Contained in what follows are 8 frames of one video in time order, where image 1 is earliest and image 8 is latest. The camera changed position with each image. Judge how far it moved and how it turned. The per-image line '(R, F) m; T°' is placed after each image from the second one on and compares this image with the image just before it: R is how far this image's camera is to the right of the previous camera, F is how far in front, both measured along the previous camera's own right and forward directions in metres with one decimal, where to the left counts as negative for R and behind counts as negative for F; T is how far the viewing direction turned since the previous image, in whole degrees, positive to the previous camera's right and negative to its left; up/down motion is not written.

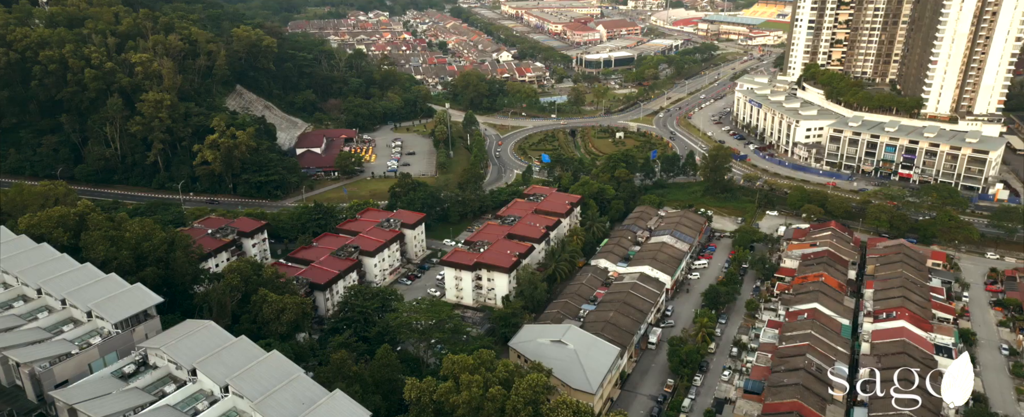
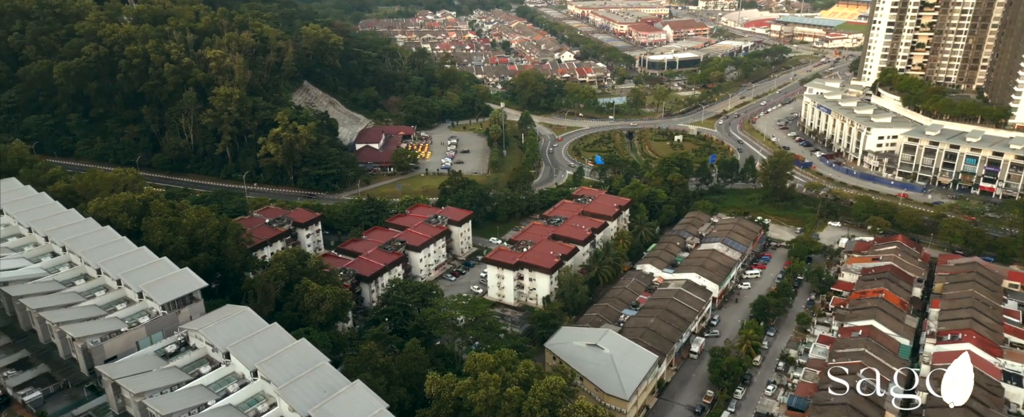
(+1.5, -0.1) m; -6°
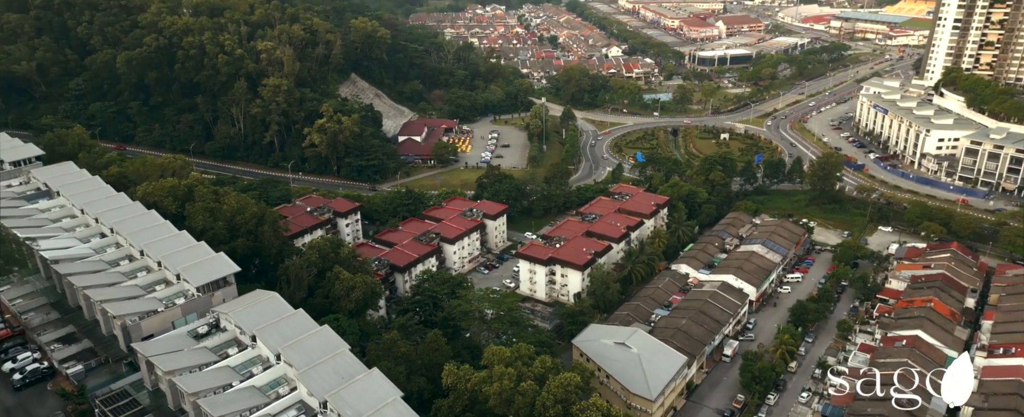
(+1.1, -0.1) m; -4°
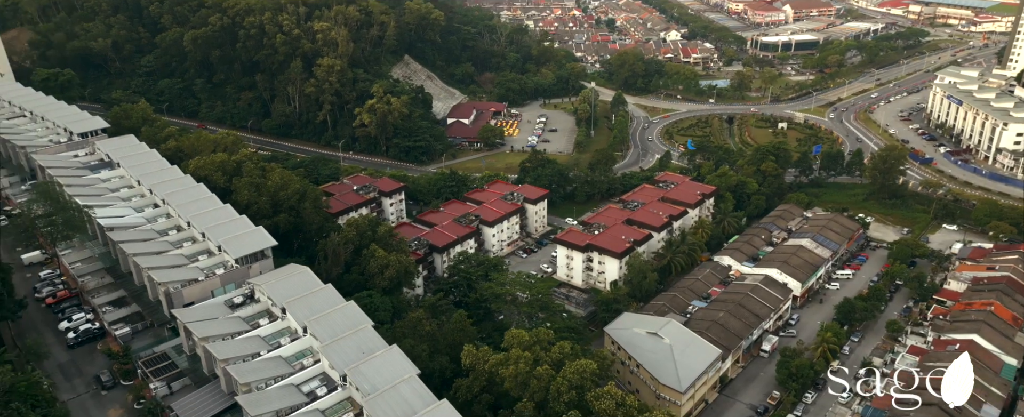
(+1.3, -0.1) m; -5°
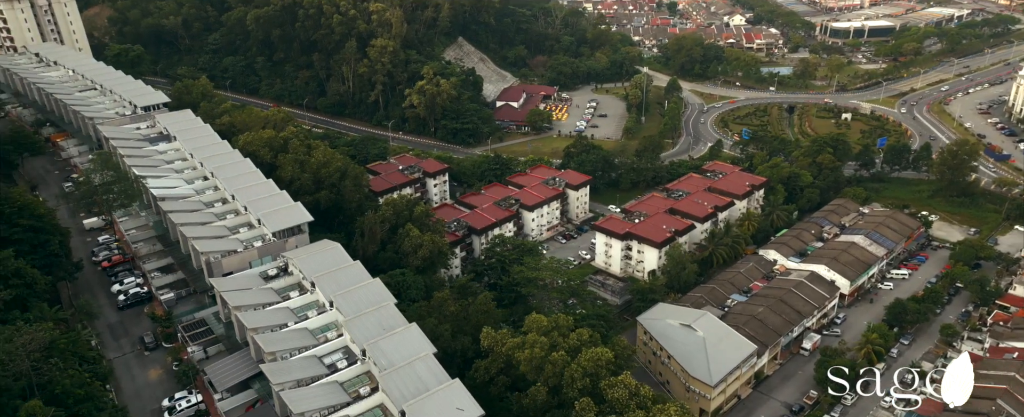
(+1.4, 0.0) m; -5°
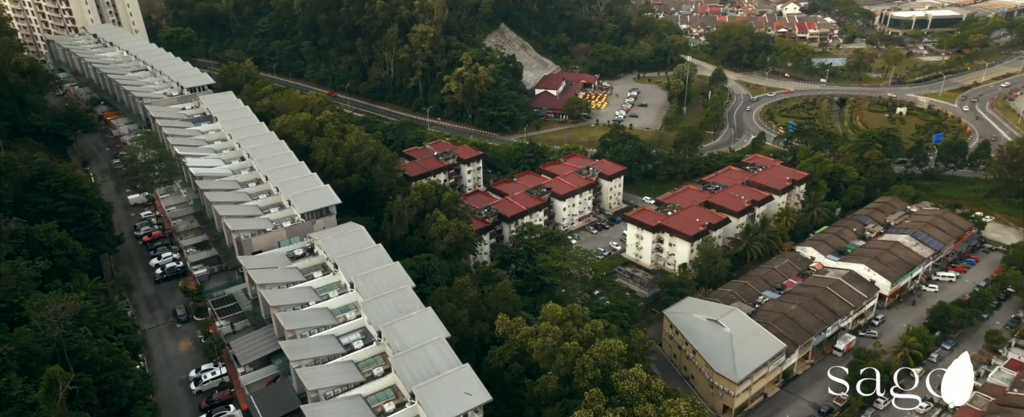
(+1.1, 0.0) m; -4°
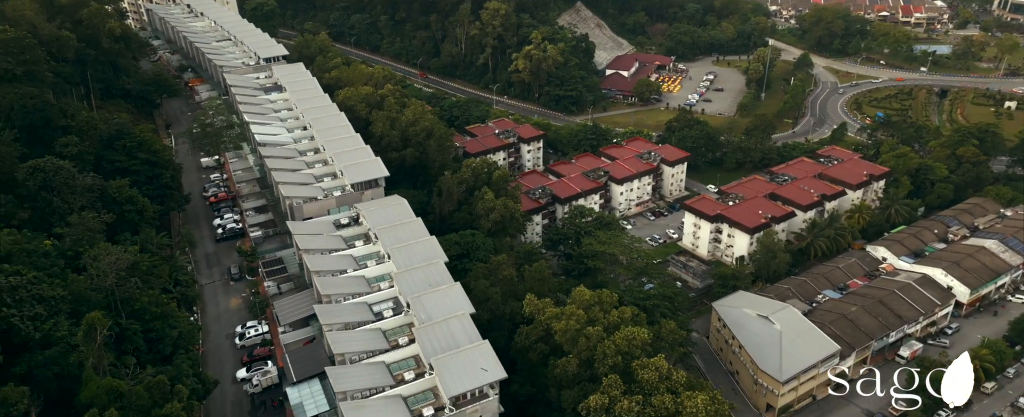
(+1.9, +0.2) m; -8°
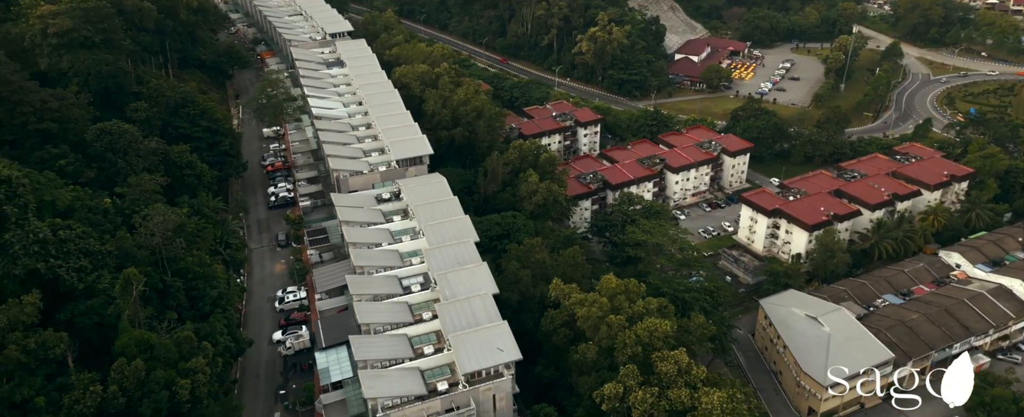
(+1.8, +0.2) m; -7°
